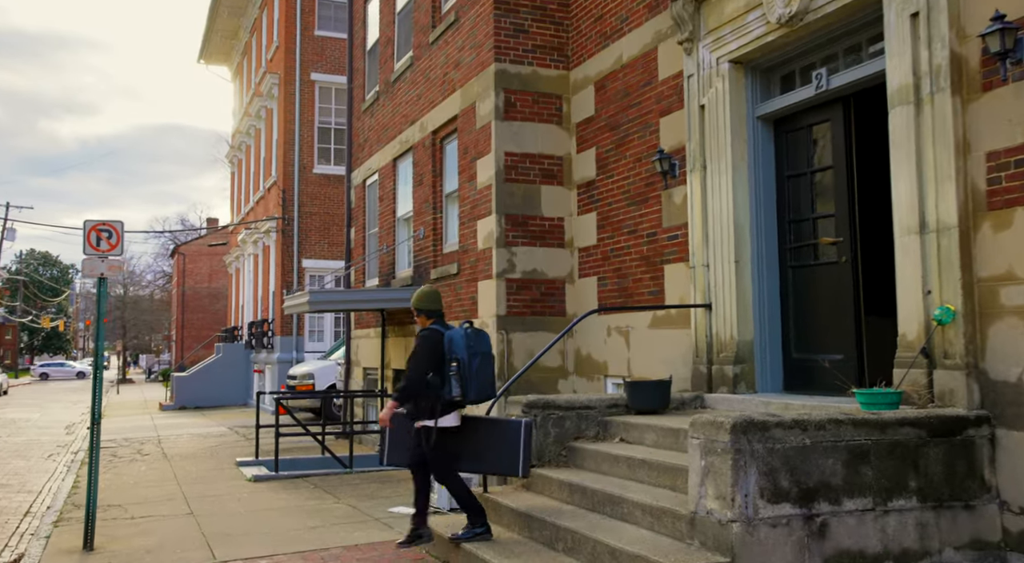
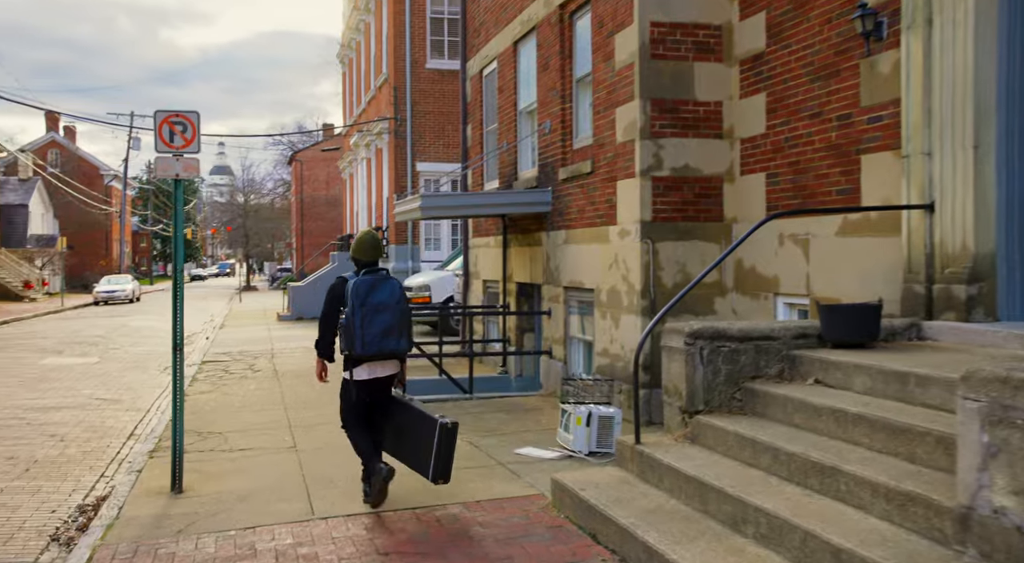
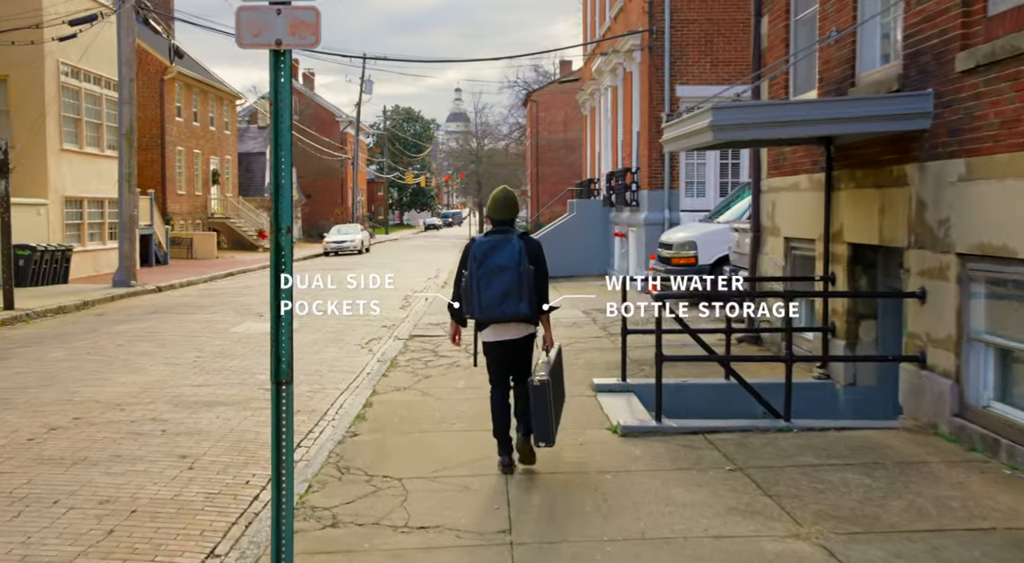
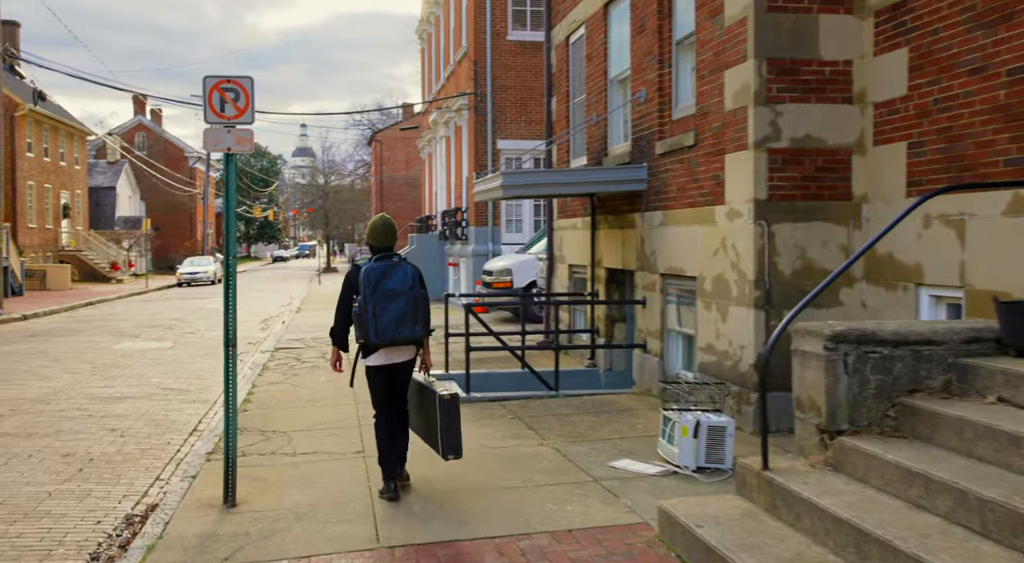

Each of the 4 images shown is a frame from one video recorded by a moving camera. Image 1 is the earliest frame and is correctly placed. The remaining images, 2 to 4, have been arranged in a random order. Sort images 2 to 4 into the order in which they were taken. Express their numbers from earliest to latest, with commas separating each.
2, 4, 3
